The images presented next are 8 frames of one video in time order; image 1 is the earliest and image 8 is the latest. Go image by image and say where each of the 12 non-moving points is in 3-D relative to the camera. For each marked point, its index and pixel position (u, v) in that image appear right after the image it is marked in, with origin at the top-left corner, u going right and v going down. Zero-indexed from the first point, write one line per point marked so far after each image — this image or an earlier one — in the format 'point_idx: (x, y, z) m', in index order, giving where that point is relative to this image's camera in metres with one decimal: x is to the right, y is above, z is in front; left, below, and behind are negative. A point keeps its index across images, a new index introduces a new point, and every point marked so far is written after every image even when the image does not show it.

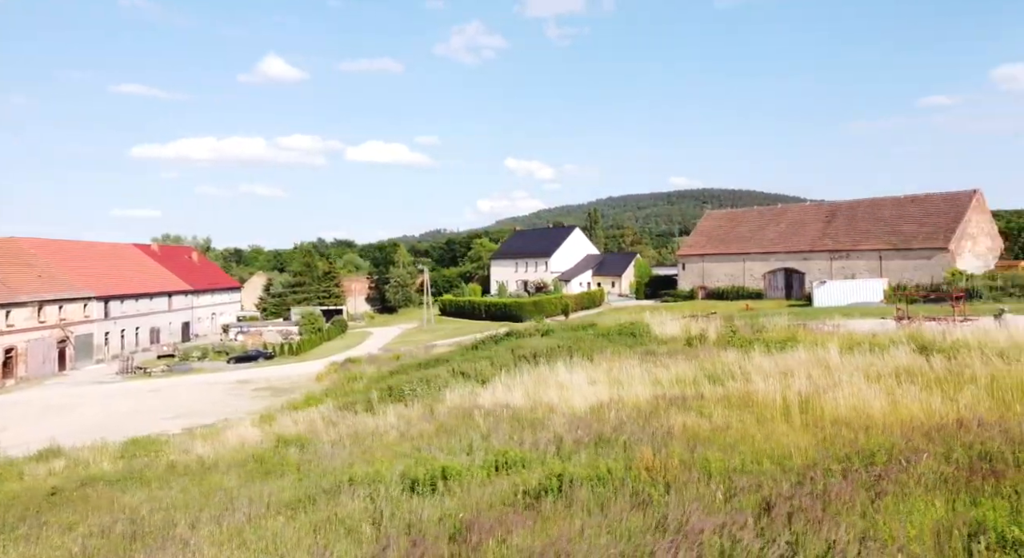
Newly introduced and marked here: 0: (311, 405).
0: (-3.7, -2.4, +16.0) m
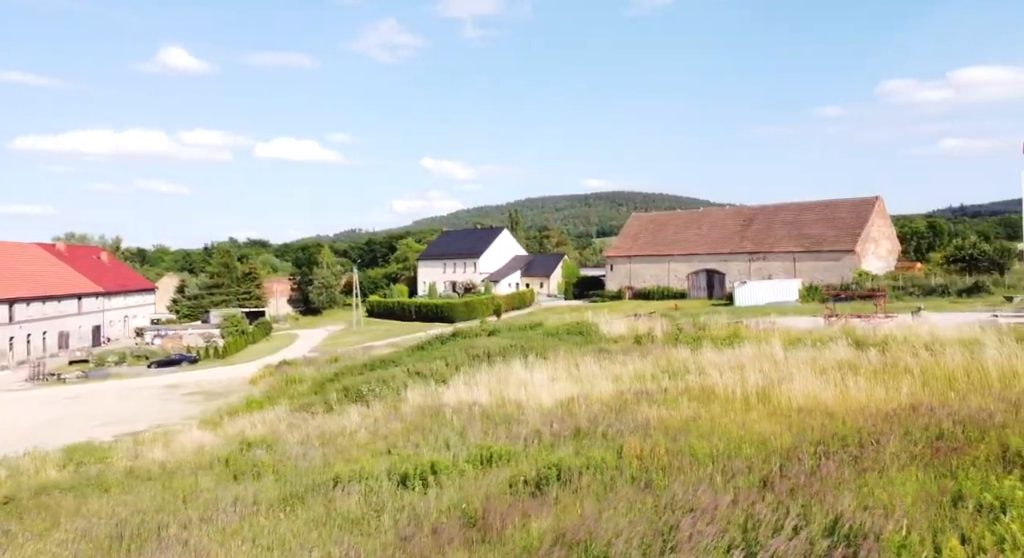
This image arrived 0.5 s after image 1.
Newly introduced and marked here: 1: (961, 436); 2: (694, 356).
0: (-4.7, -2.4, +16.0) m
1: (+2.9, -1.0, +5.5) m
2: (+2.3, -1.0, +10.8) m
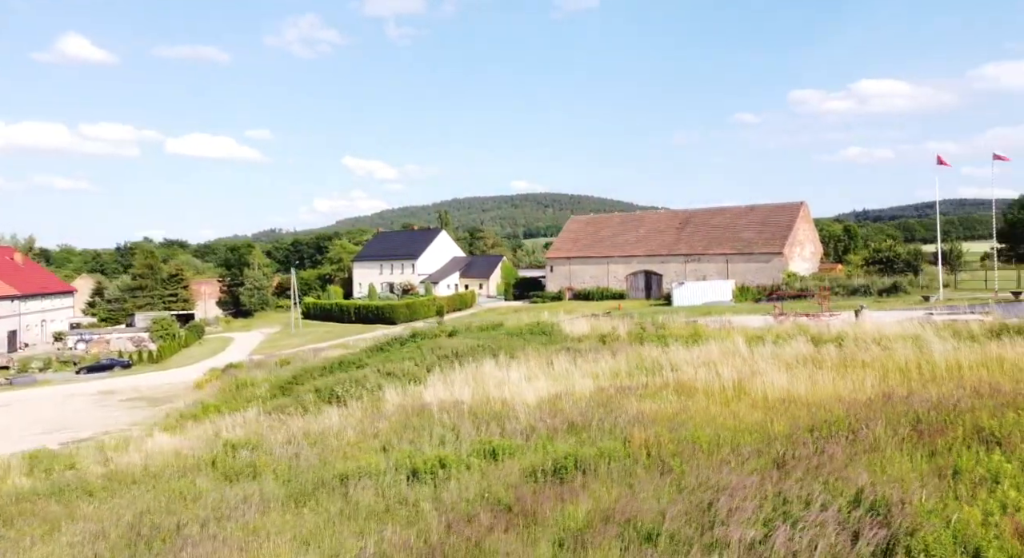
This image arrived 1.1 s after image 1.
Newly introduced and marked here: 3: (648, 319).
0: (-5.4, -2.5, +16.0) m
1: (+3.2, -1.0, +6.4) m
2: (+2.1, -1.0, +11.5) m
3: (+2.9, -0.8, +17.1) m
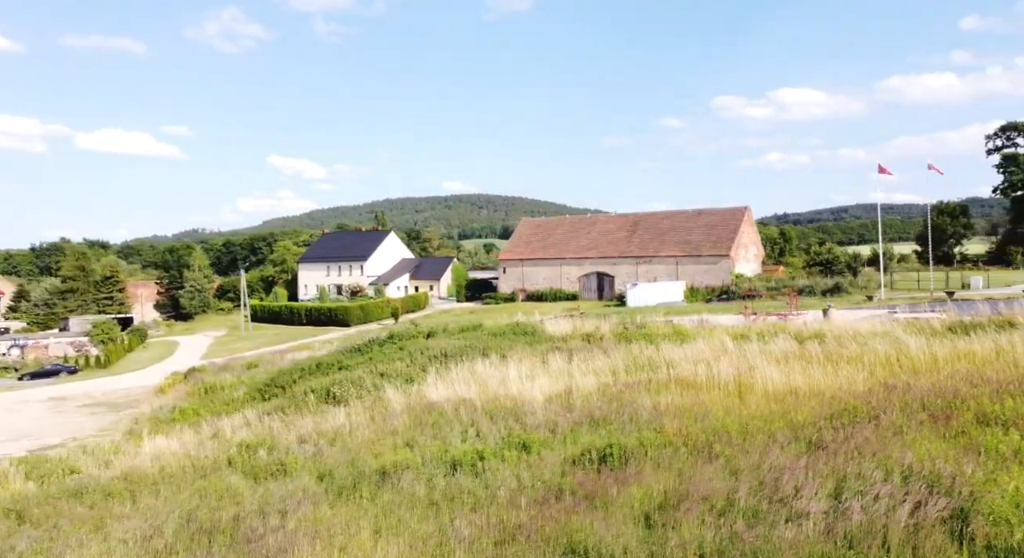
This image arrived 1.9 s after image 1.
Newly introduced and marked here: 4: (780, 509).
0: (-5.8, -2.6, +16.2) m
1: (+3.7, -1.1, +7.3) m
2: (+2.1, -1.0, +12.3) m
3: (+2.4, -0.8, +18.0) m
4: (+1.7, -1.5, +5.5) m
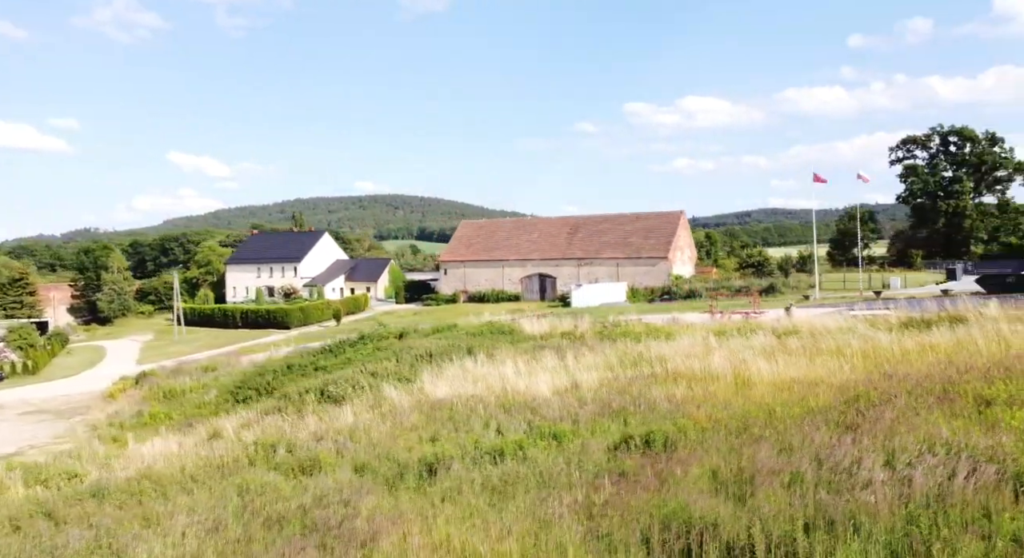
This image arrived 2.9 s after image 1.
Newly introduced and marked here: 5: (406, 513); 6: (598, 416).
0: (-6.2, -2.6, +16.1) m
1: (+4.3, -1.1, +8.5) m
2: (+2.1, -1.1, +13.3) m
3: (+1.6, -0.9, +19.0) m
4: (+2.5, -1.5, +6.5) m
5: (-1.0, -2.2, +8.1) m
6: (+1.0, -1.6, +10.3) m
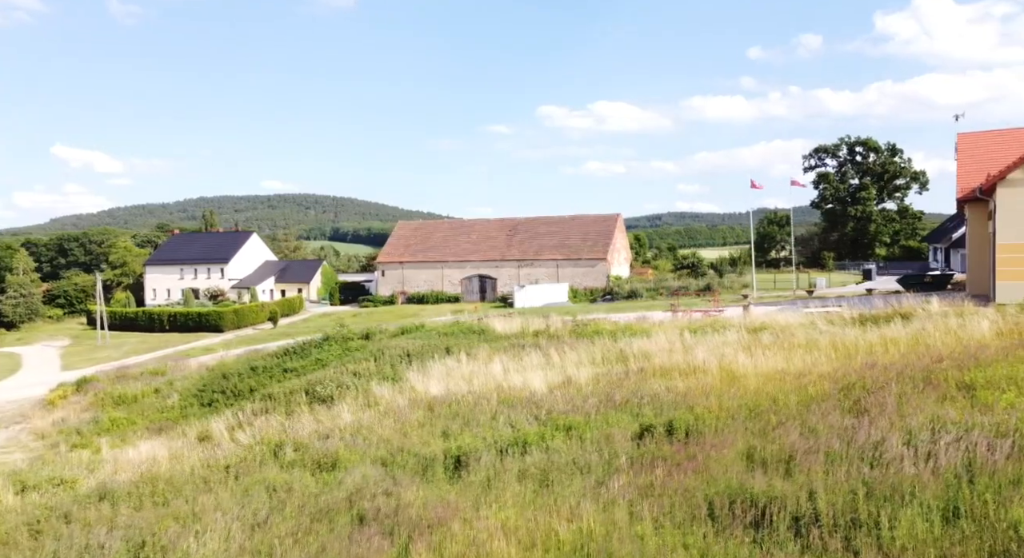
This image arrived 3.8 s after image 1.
0: (-6.7, -2.6, +15.9) m
1: (+4.6, -1.1, +9.6) m
2: (+1.9, -1.1, +14.1) m
3: (+0.7, -0.9, +19.7) m
4: (+3.1, -1.5, +7.4) m
5: (-0.6, -2.2, +8.5) m
6: (+1.2, -1.6, +11.0) m
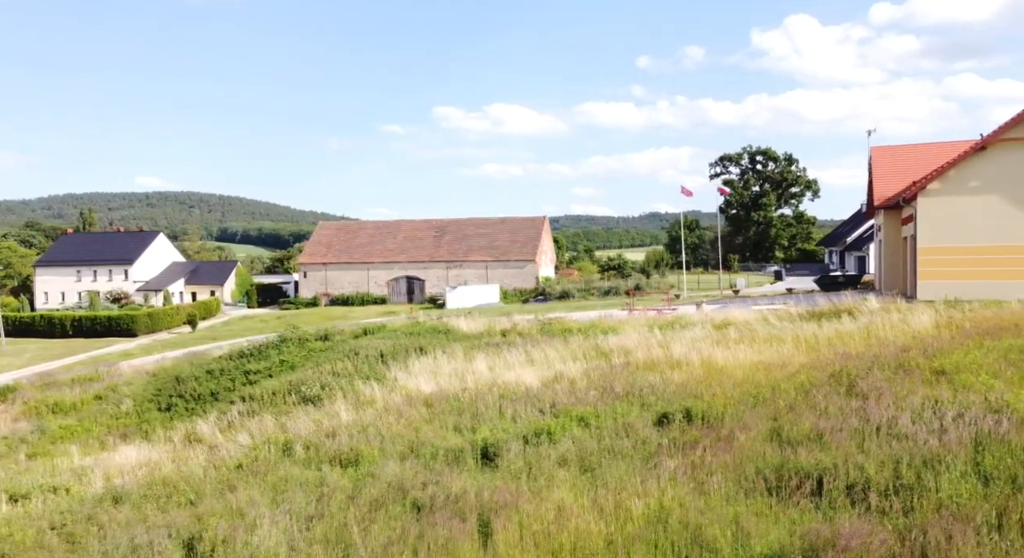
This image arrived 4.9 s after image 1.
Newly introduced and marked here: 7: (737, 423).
0: (-7.2, -2.7, +15.5) m
1: (+4.9, -1.1, +10.9) m
2: (+1.5, -1.1, +15.0) m
3: (-0.4, -0.9, +20.3) m
4: (+3.8, -1.5, +8.5) m
5: (0.0, -2.2, +9.1) m
6: (+1.3, -1.6, +11.8) m
7: (+2.5, -1.6, +9.7) m
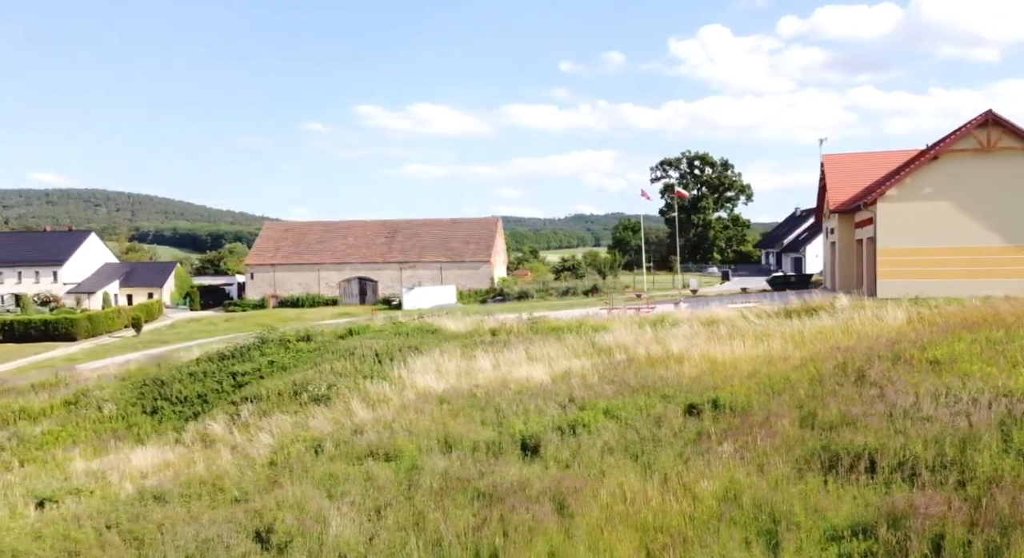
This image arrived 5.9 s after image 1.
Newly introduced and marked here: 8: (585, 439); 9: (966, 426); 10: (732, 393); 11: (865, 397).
0: (-7.2, -2.7, +15.1) m
1: (+5.3, -1.1, +12.0) m
2: (+1.5, -1.1, +15.6) m
3: (-1.0, -0.9, +20.7) m
4: (+4.5, -1.5, +9.5) m
5: (+0.6, -2.2, +9.6) m
6: (+1.7, -1.6, +12.4) m
7: (+3.1, -1.6, +10.5) m
8: (+0.9, -2.0, +10.7) m
9: (+4.7, -1.5, +9.0) m
10: (+2.8, -1.5, +11.5) m
11: (+4.3, -1.4, +10.4) m
